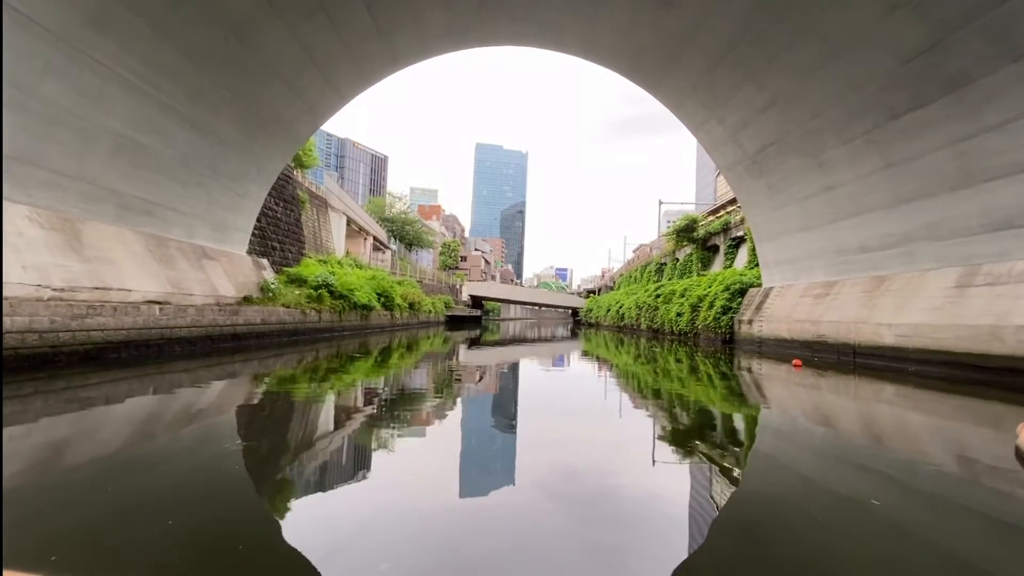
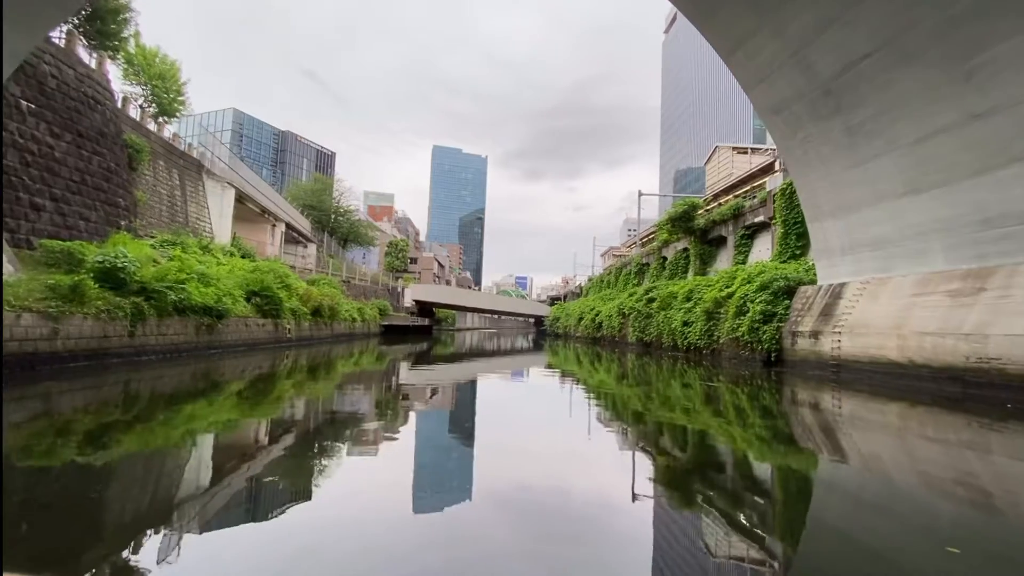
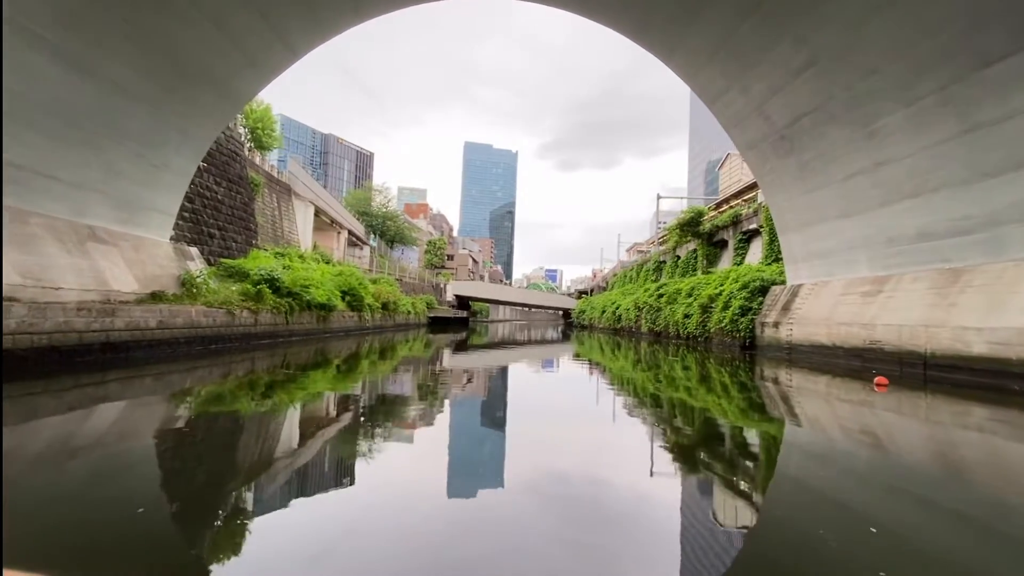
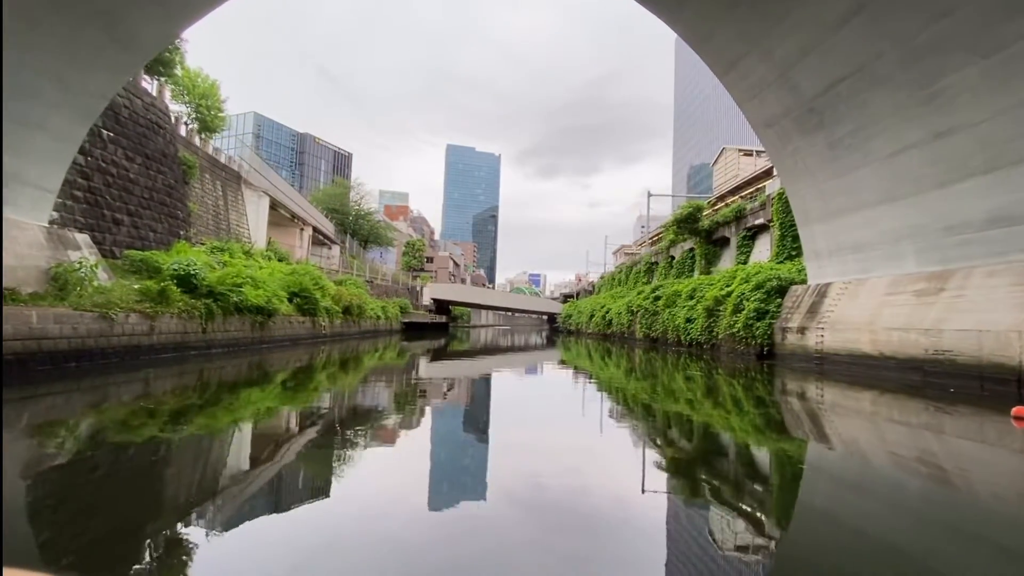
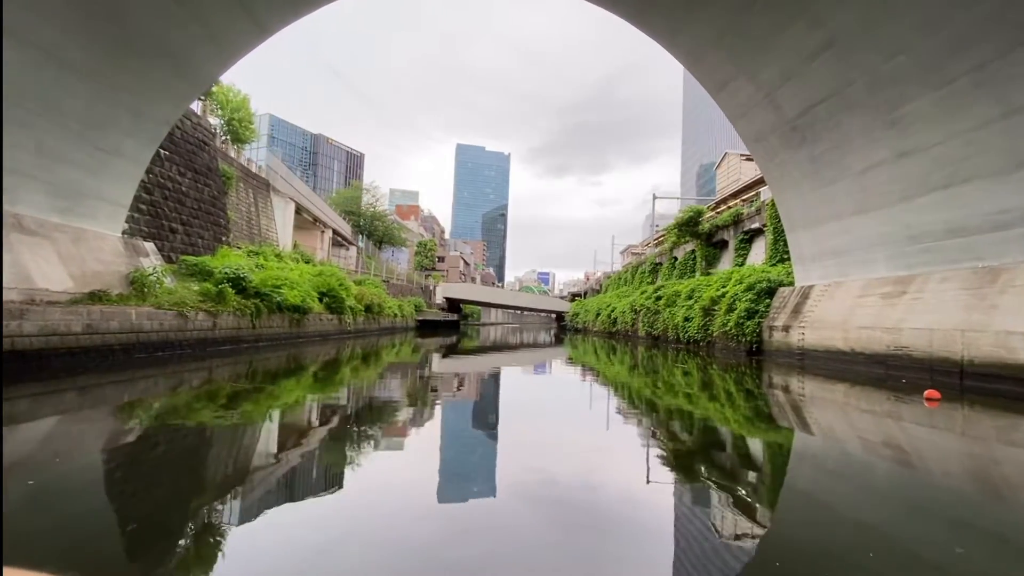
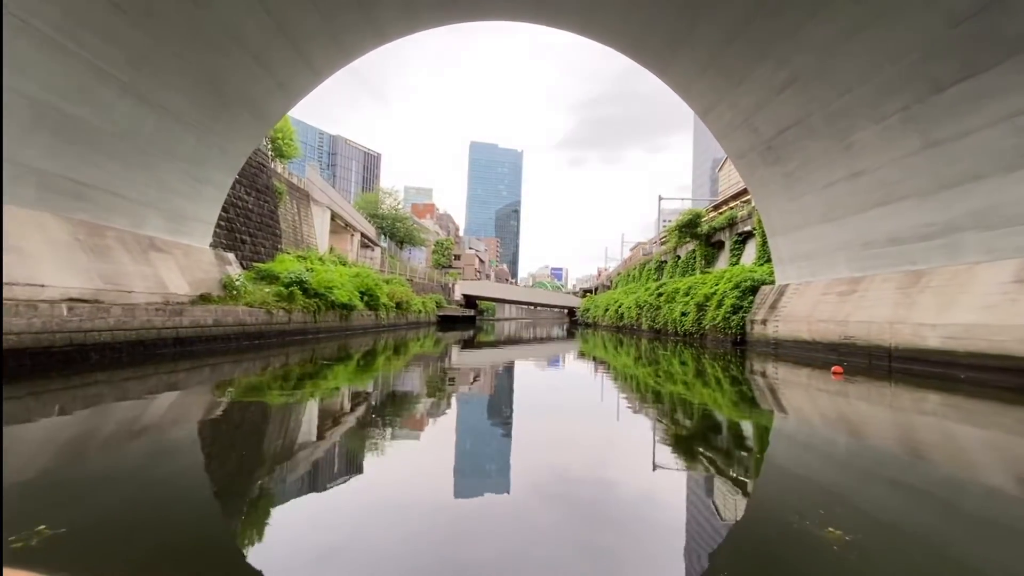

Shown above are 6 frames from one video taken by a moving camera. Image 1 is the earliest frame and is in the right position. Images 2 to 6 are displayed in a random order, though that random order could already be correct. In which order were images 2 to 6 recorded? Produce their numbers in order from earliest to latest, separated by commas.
6, 3, 5, 4, 2
